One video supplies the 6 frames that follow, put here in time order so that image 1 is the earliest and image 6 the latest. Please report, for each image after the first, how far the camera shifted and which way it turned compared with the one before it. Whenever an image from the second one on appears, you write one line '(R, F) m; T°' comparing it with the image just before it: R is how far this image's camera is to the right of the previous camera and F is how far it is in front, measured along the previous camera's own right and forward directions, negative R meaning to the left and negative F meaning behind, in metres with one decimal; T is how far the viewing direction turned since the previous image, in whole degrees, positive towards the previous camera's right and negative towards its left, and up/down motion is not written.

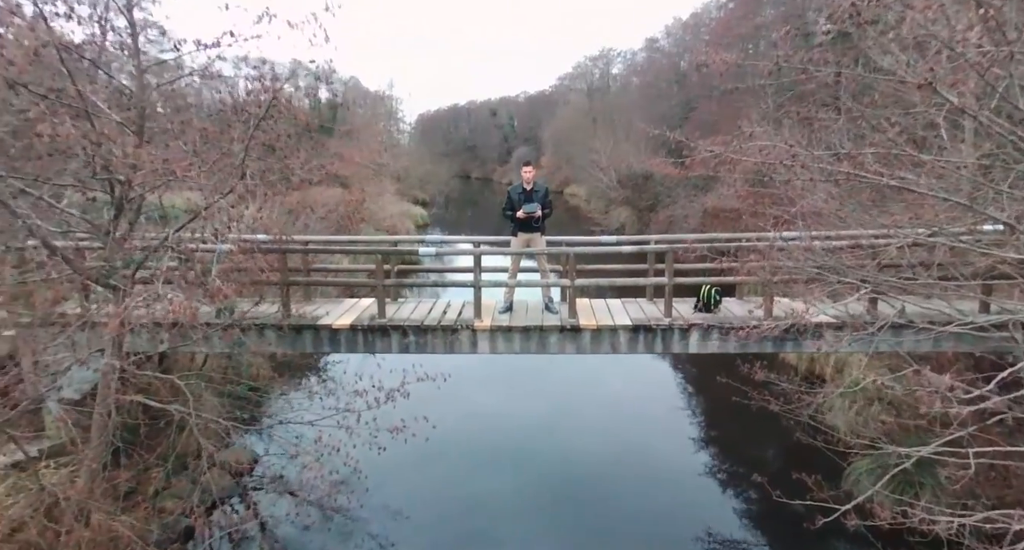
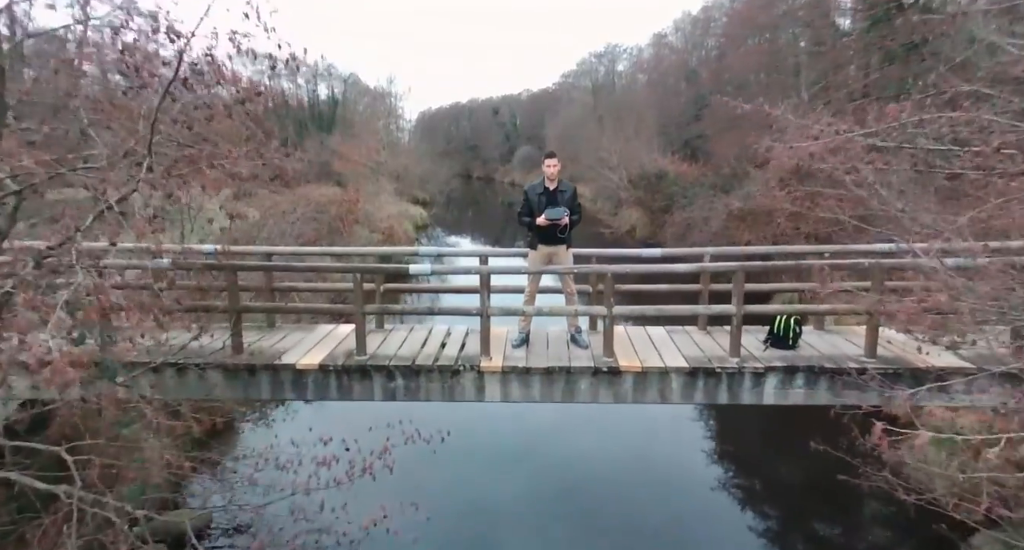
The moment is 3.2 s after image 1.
(-0.1, +1.5) m; 0°
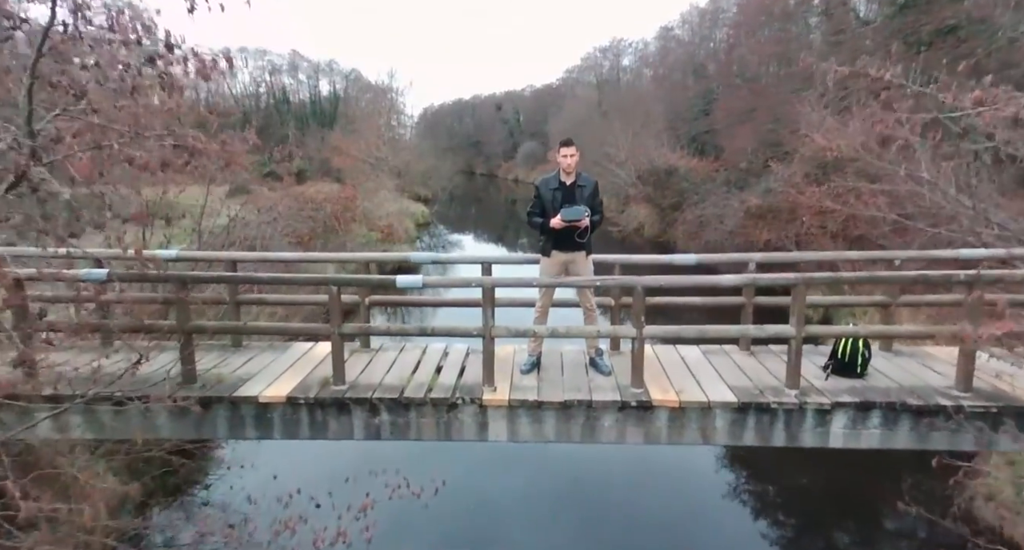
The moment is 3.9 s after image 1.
(0.0, +0.9) m; 0°
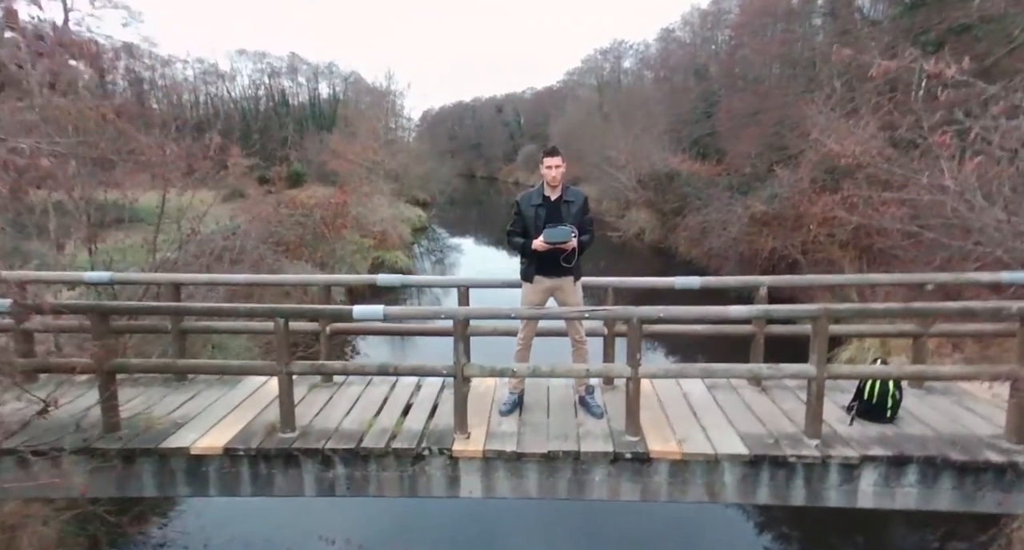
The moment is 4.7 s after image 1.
(+0.1, +0.6) m; 0°
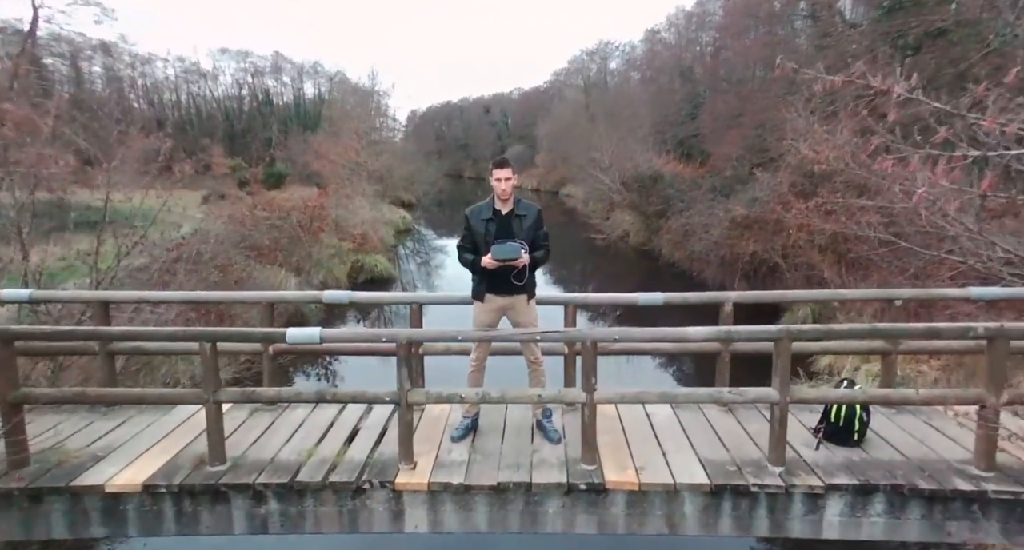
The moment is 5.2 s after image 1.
(+0.2, +0.2) m; +1°
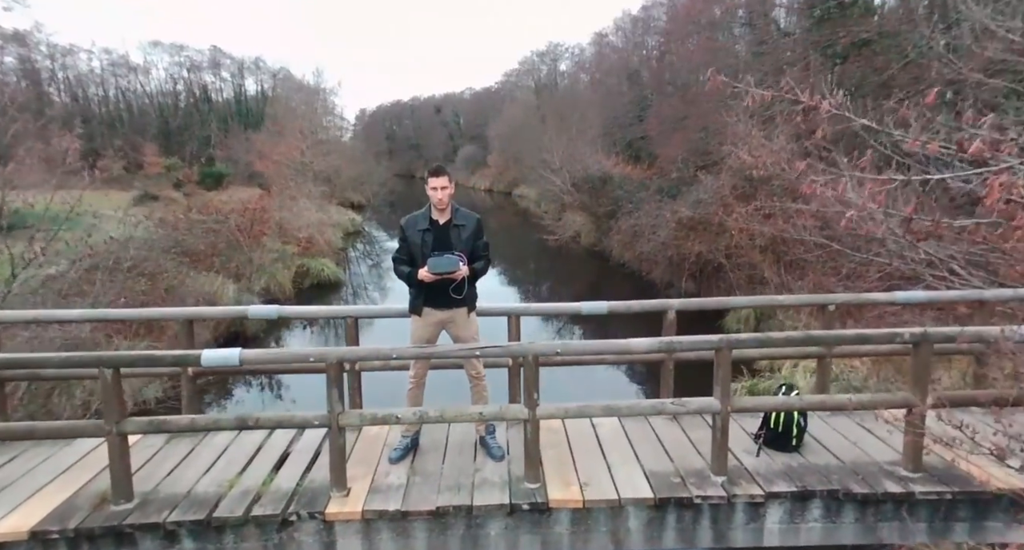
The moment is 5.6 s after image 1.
(+0.1, +0.1) m; +4°
